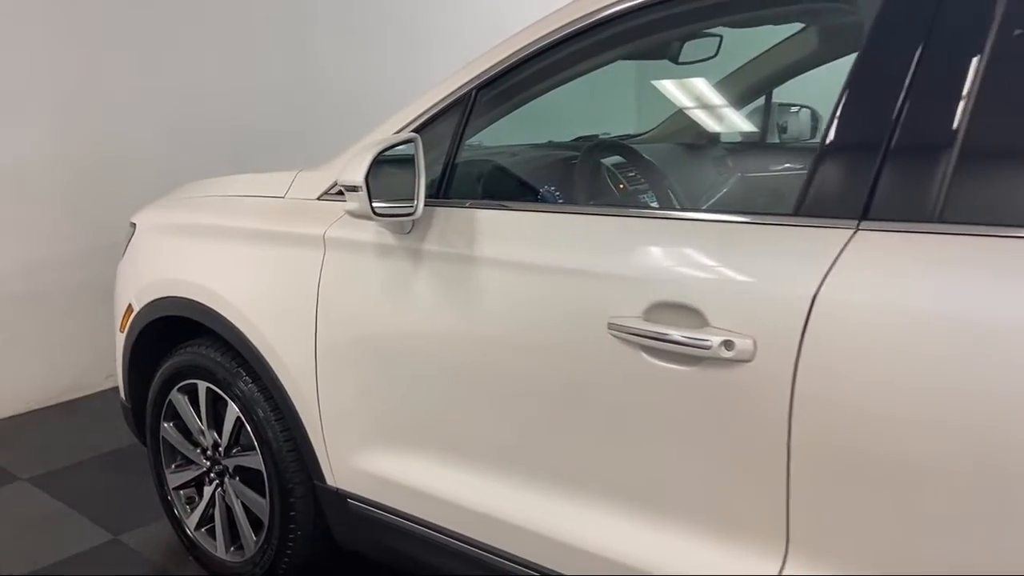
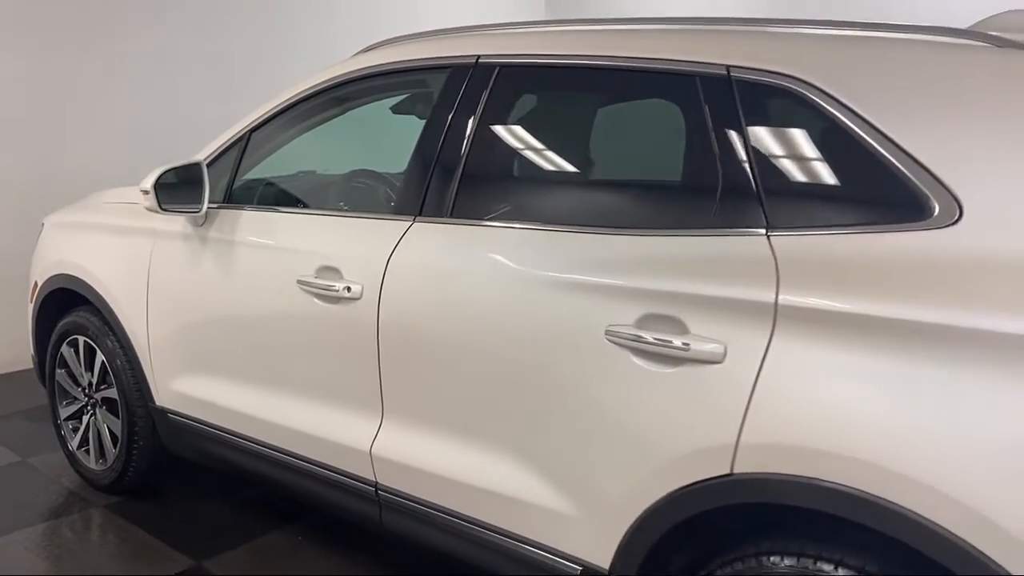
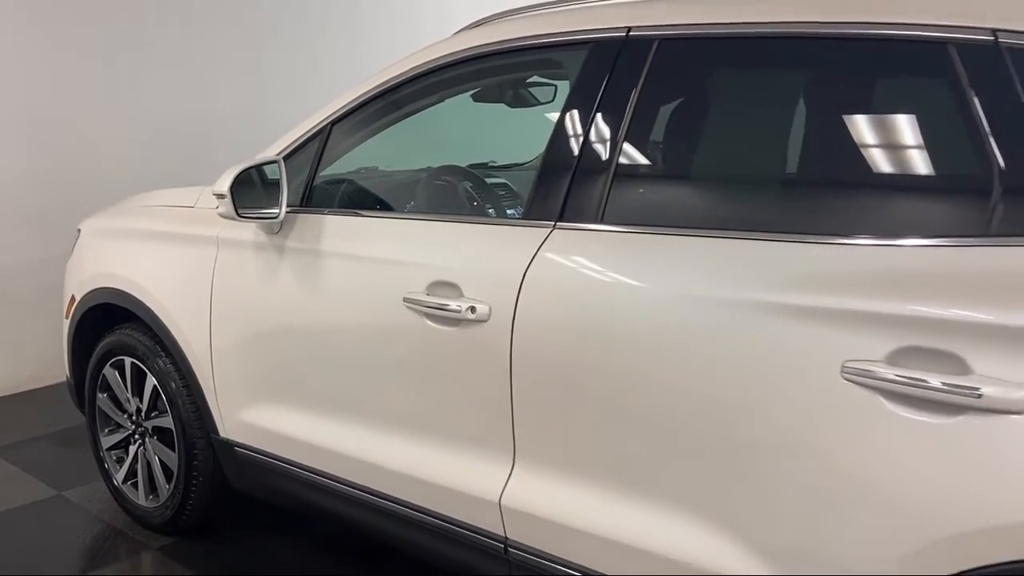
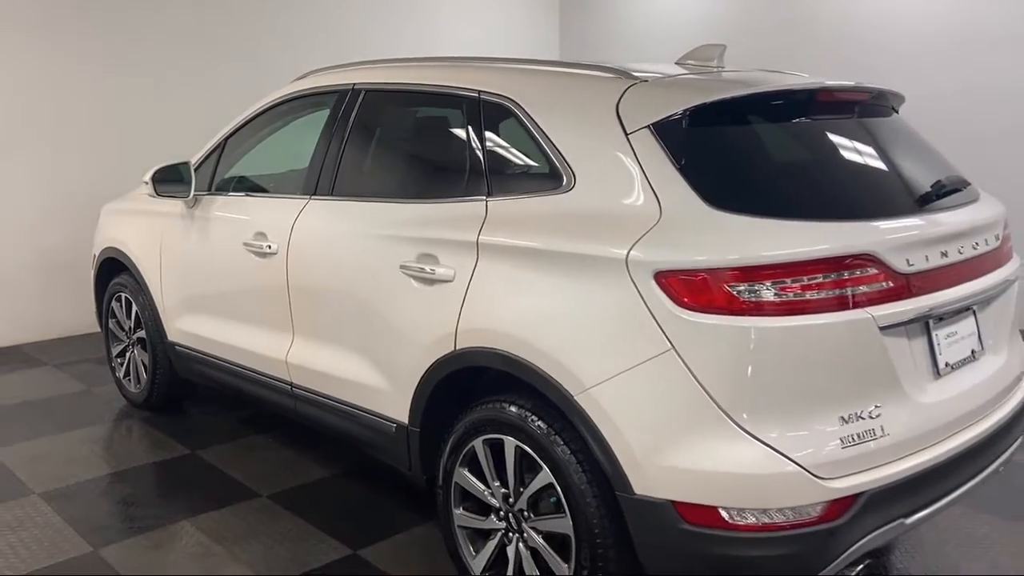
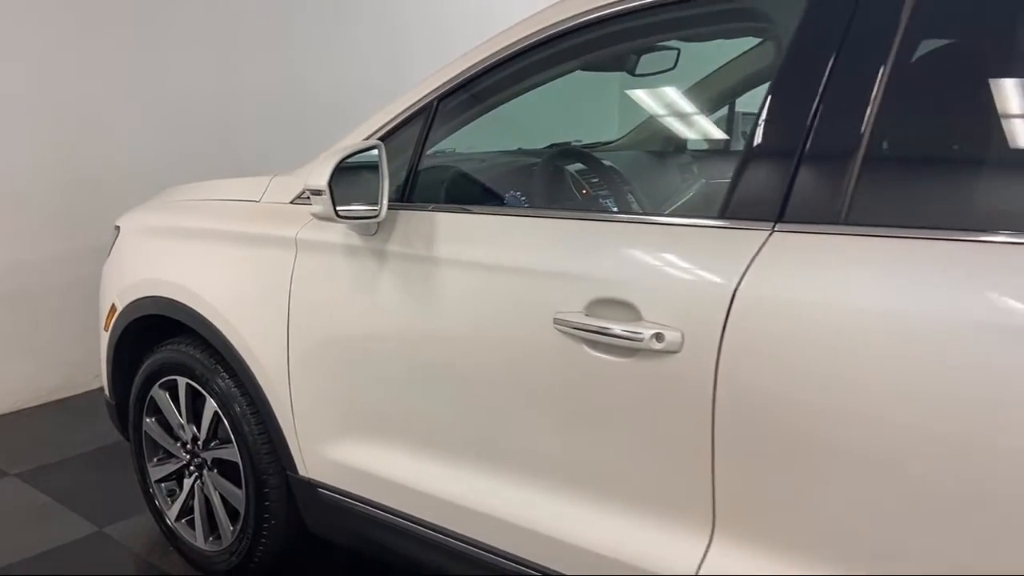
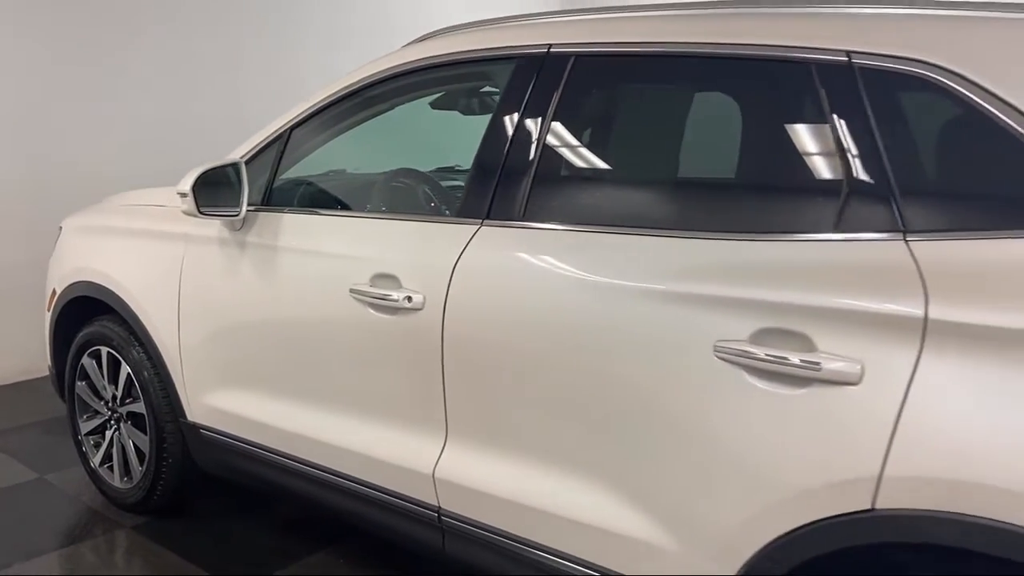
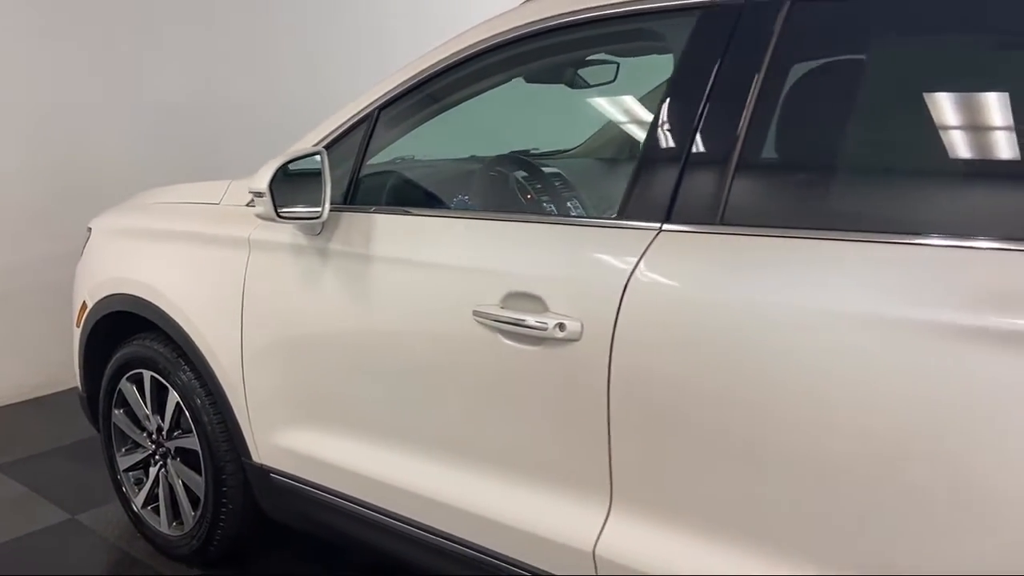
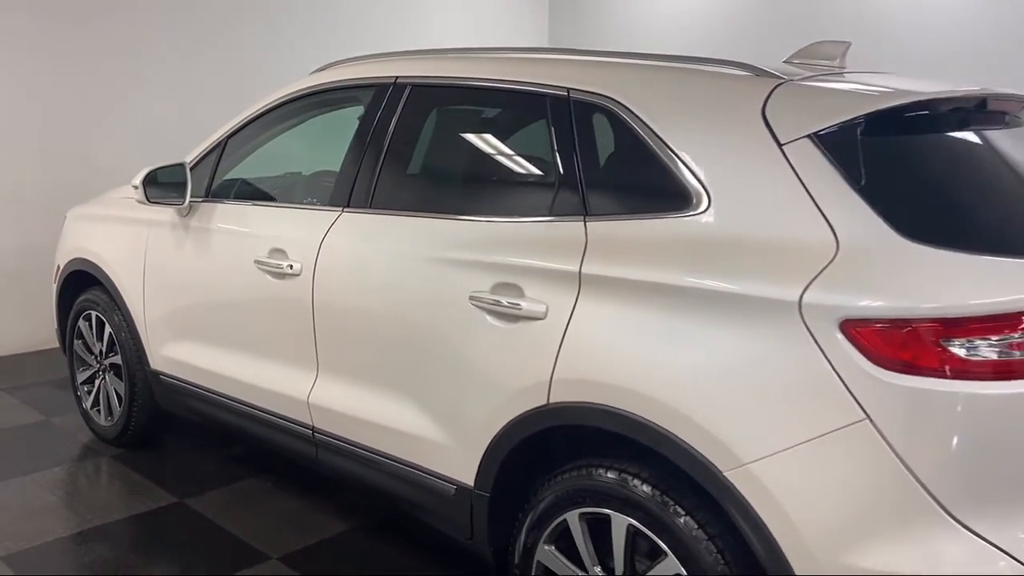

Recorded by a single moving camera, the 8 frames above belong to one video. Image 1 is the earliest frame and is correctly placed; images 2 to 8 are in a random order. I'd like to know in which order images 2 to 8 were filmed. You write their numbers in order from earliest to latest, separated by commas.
5, 7, 3, 6, 2, 8, 4
